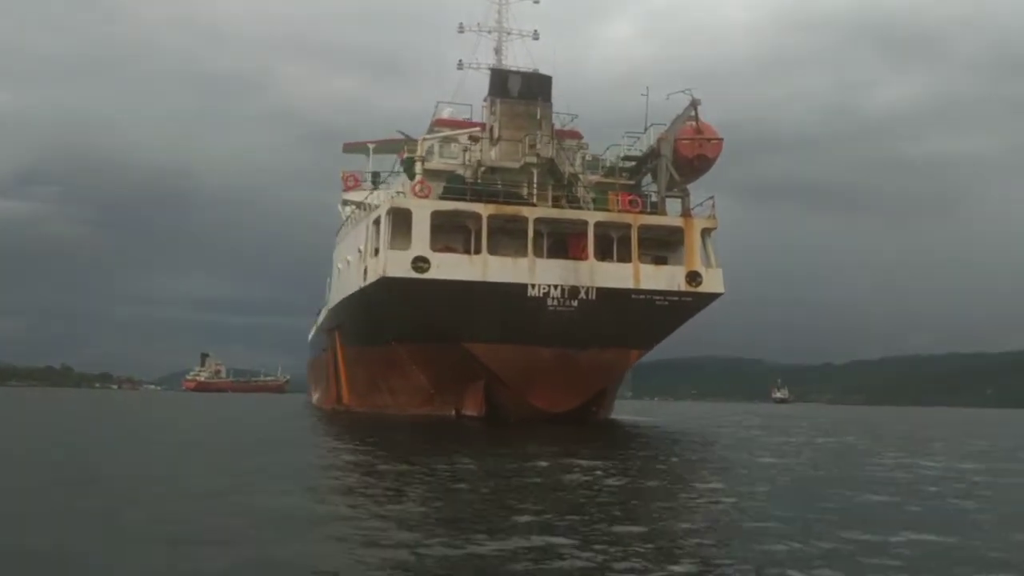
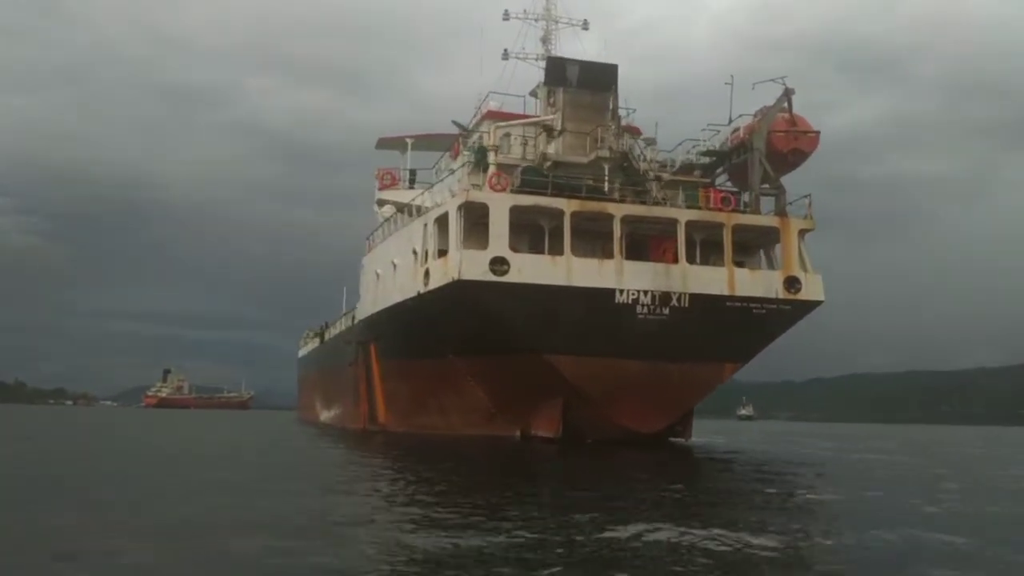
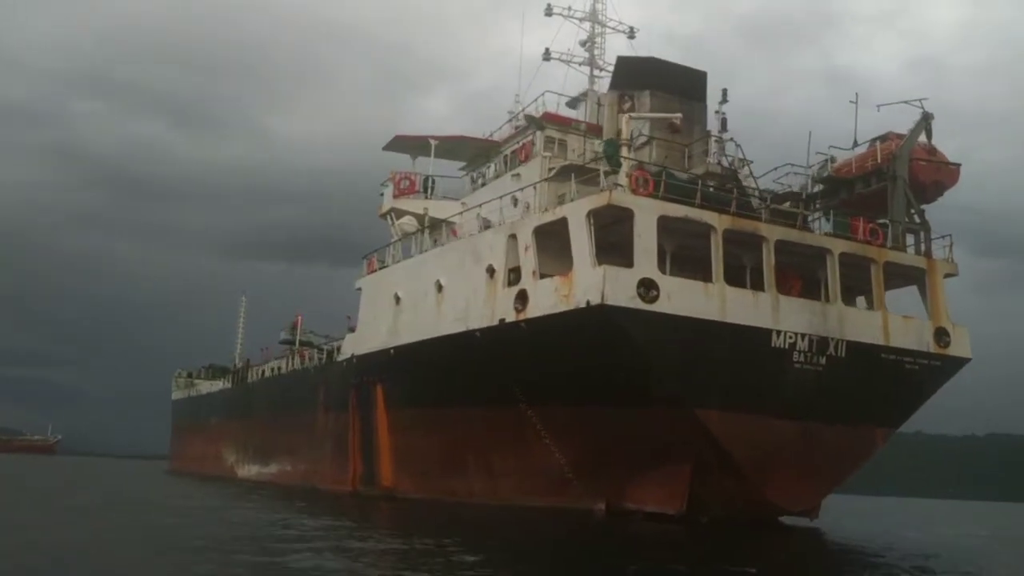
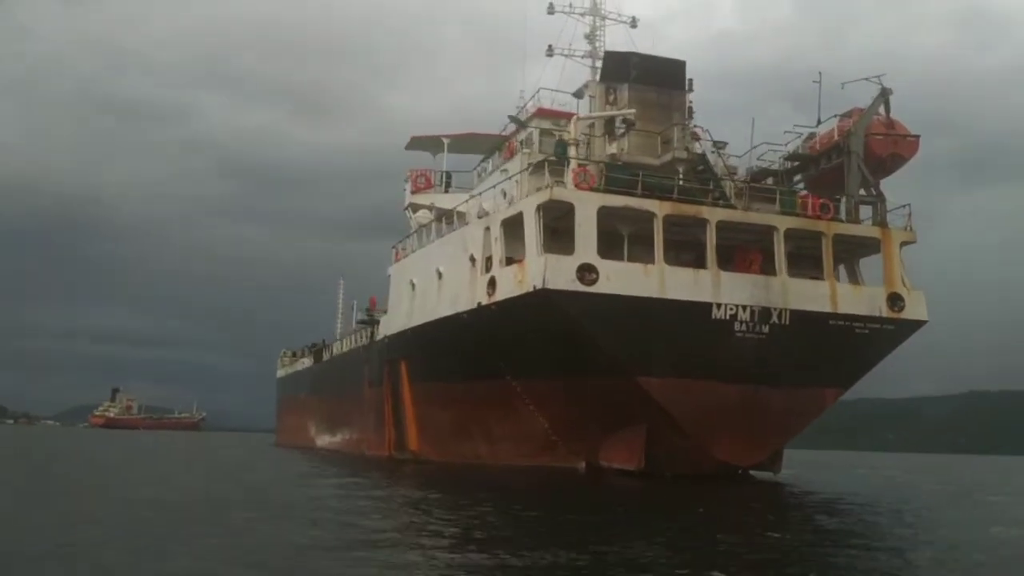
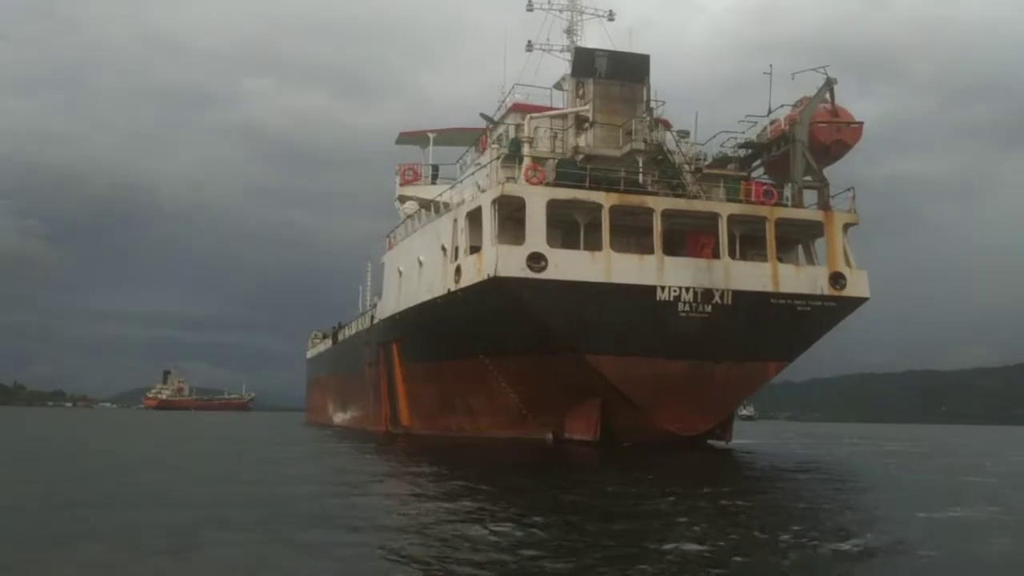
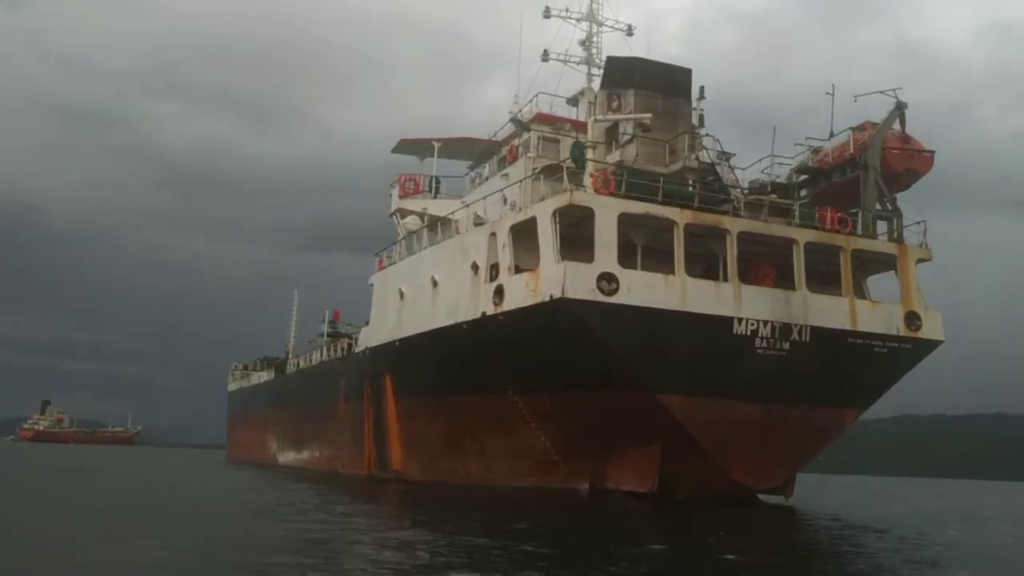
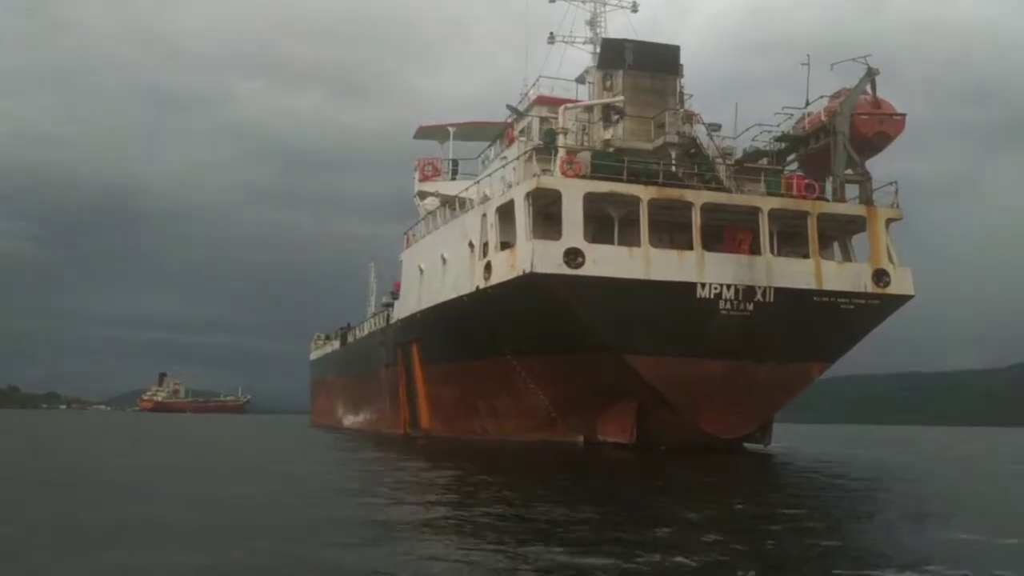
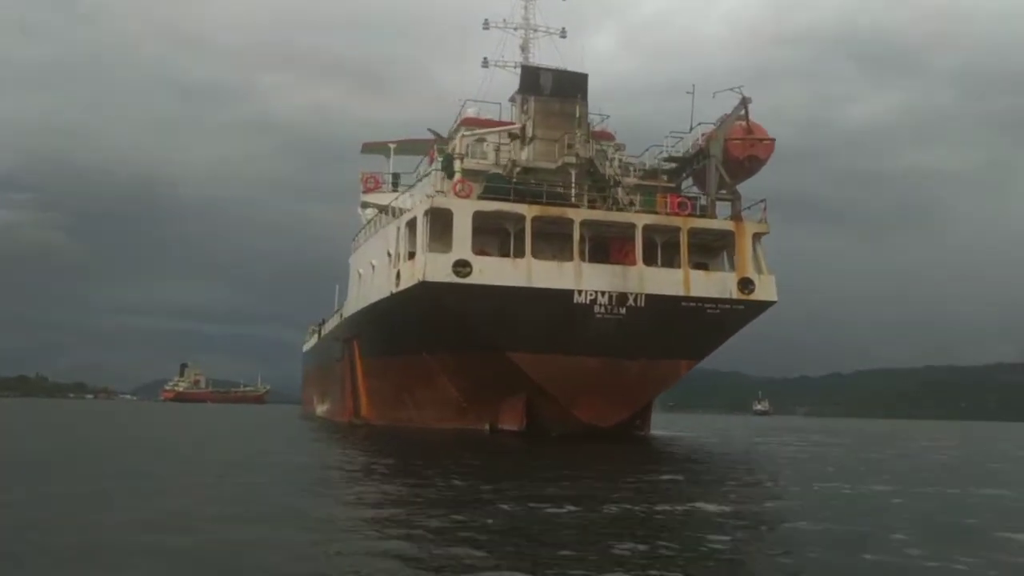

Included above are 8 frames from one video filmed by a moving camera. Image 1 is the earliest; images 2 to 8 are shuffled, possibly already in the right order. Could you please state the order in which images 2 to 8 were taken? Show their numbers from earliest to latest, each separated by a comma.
8, 2, 5, 7, 4, 6, 3
